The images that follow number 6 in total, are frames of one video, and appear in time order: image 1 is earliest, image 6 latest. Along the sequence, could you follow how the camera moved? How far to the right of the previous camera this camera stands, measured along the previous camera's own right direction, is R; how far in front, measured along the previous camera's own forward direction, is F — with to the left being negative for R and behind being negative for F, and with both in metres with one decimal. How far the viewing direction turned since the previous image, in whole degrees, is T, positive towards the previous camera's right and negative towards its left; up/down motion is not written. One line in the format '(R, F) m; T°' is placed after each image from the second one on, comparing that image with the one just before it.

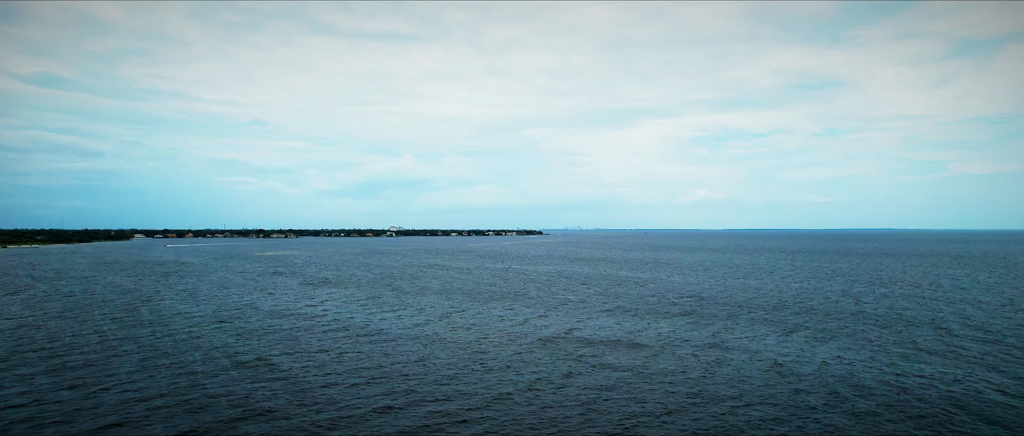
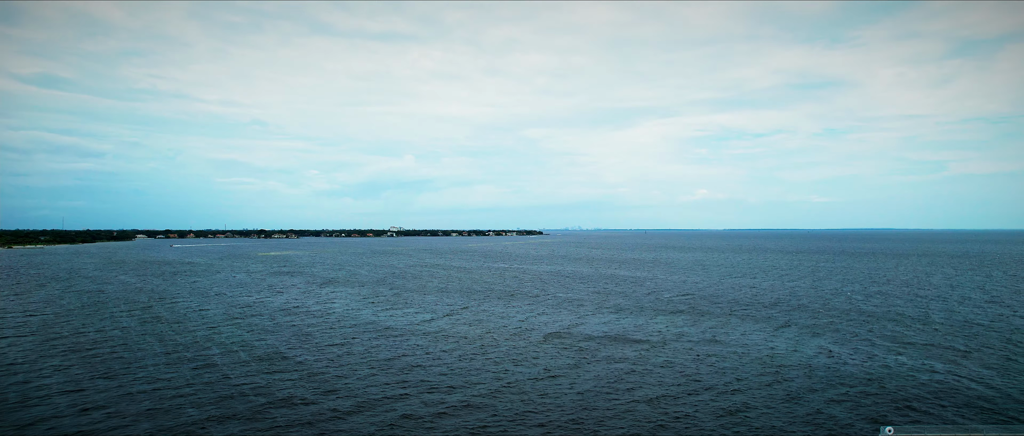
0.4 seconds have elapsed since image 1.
(-8.3, +4.7) m; 0°
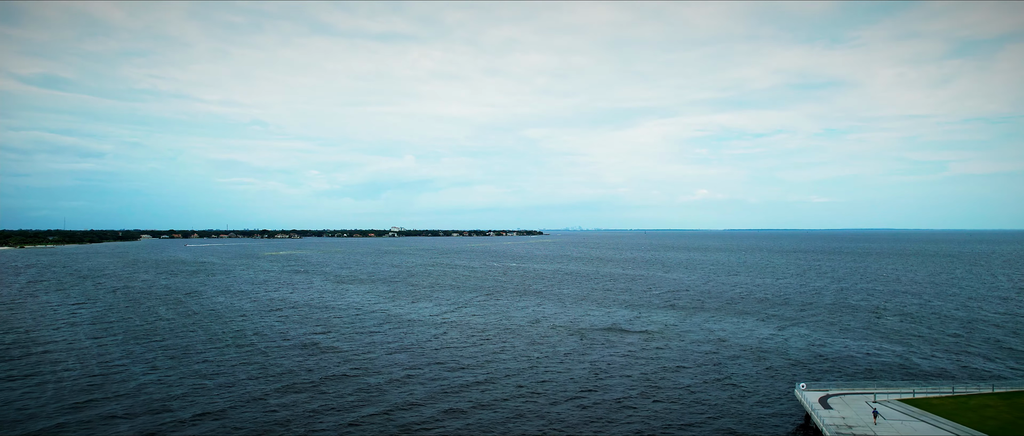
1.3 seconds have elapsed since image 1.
(-0.2, -8.5) m; 0°
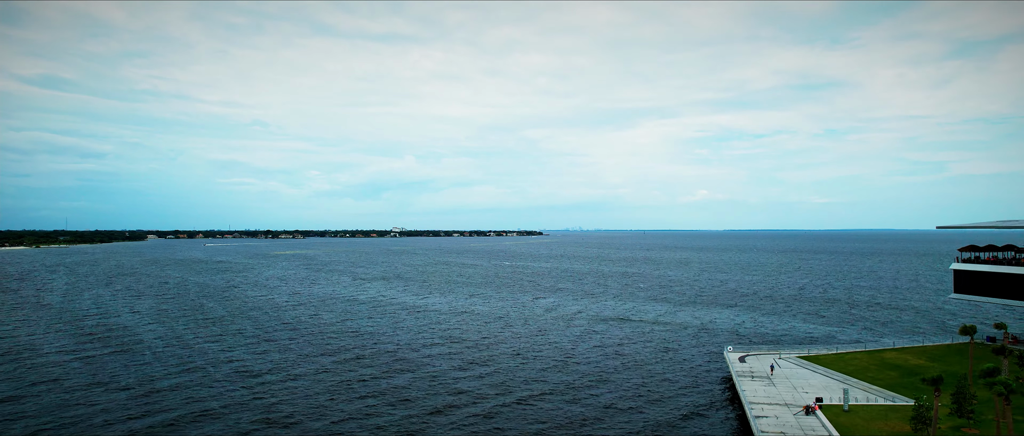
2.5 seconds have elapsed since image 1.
(+0.2, -6.9) m; 0°
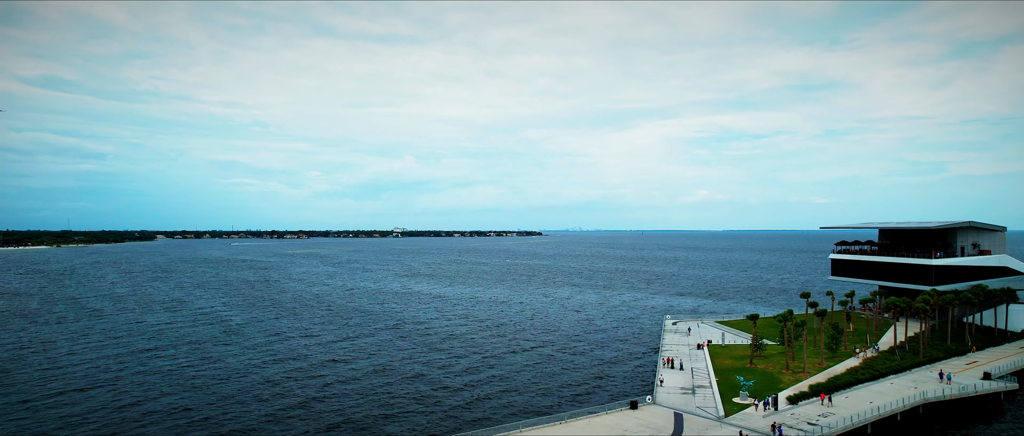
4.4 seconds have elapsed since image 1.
(-0.1, +1.6) m; 0°
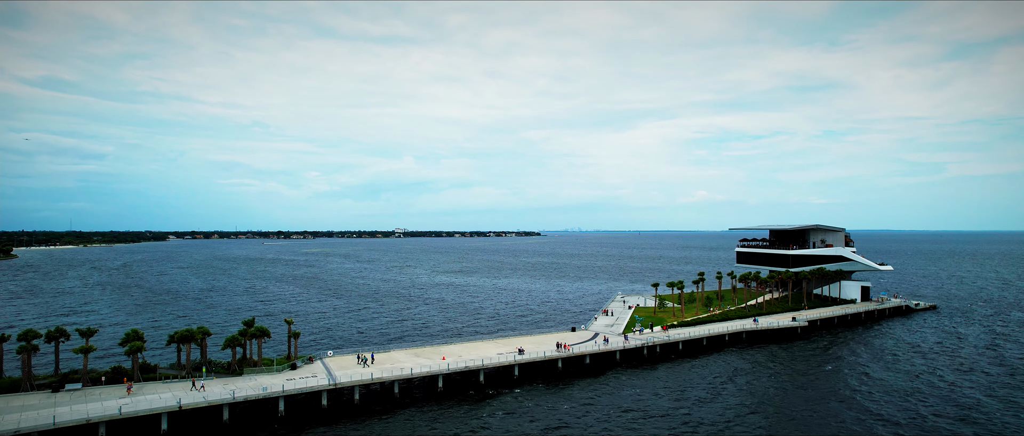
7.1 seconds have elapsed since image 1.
(+0.2, +0.7) m; 0°
